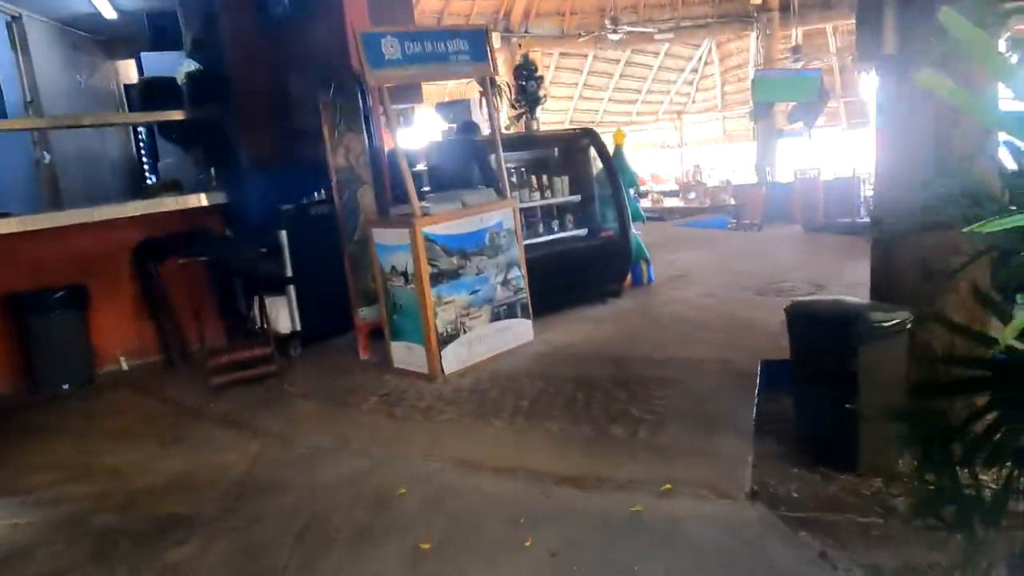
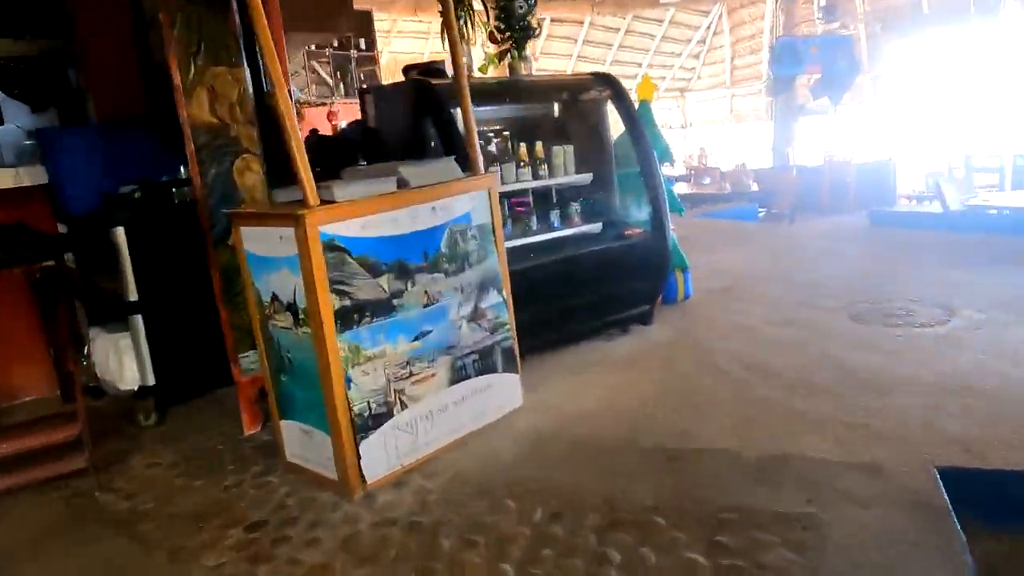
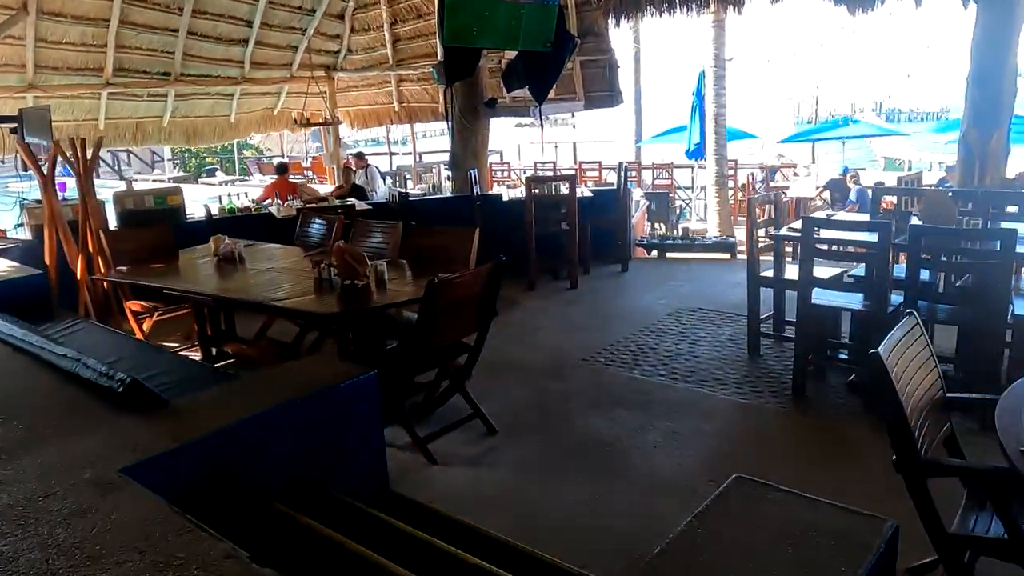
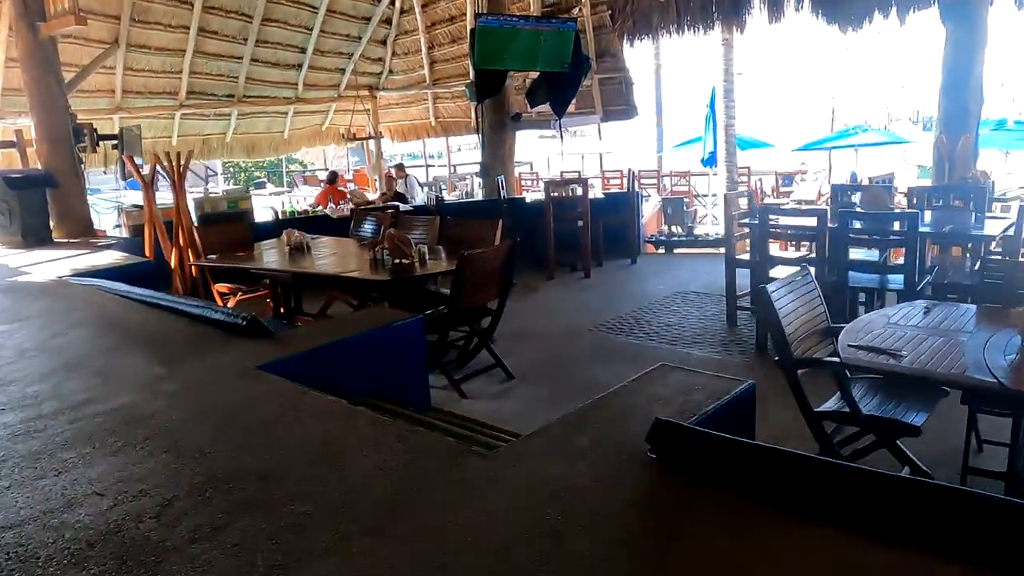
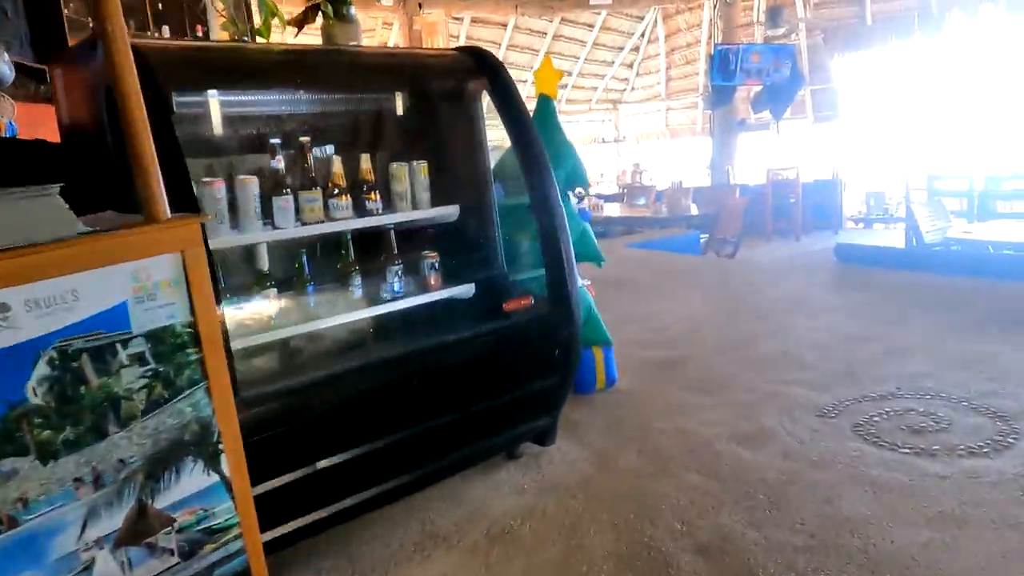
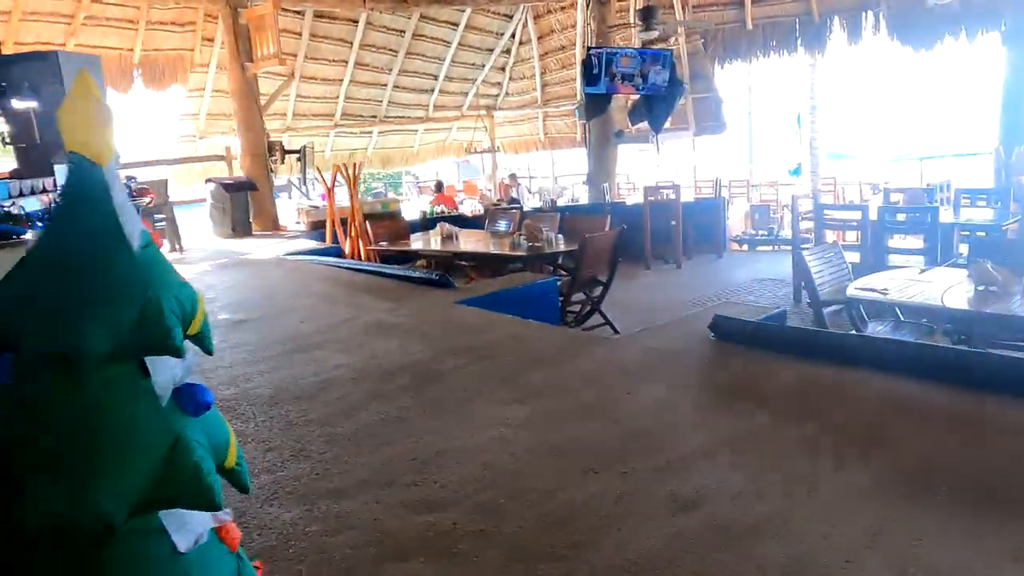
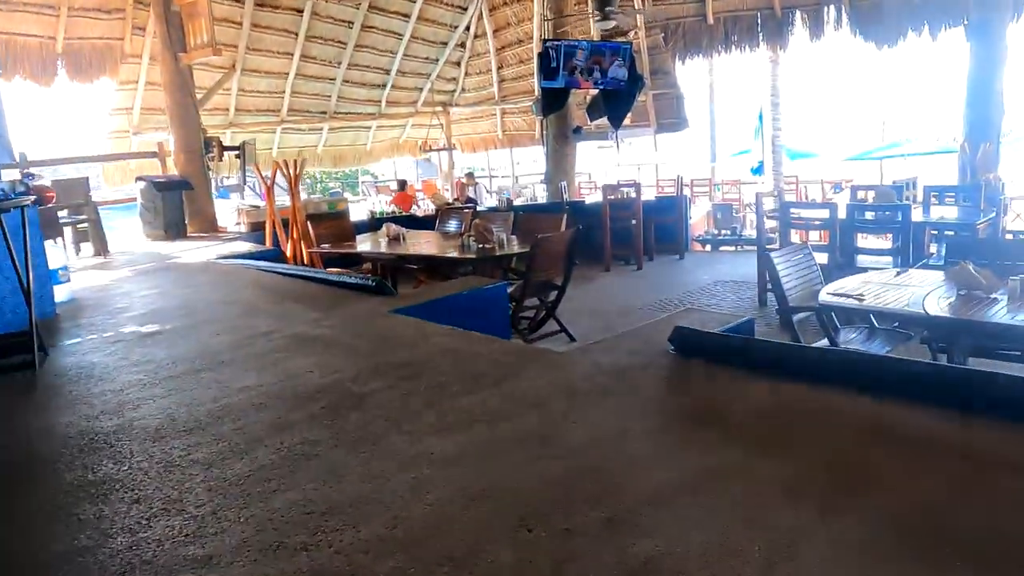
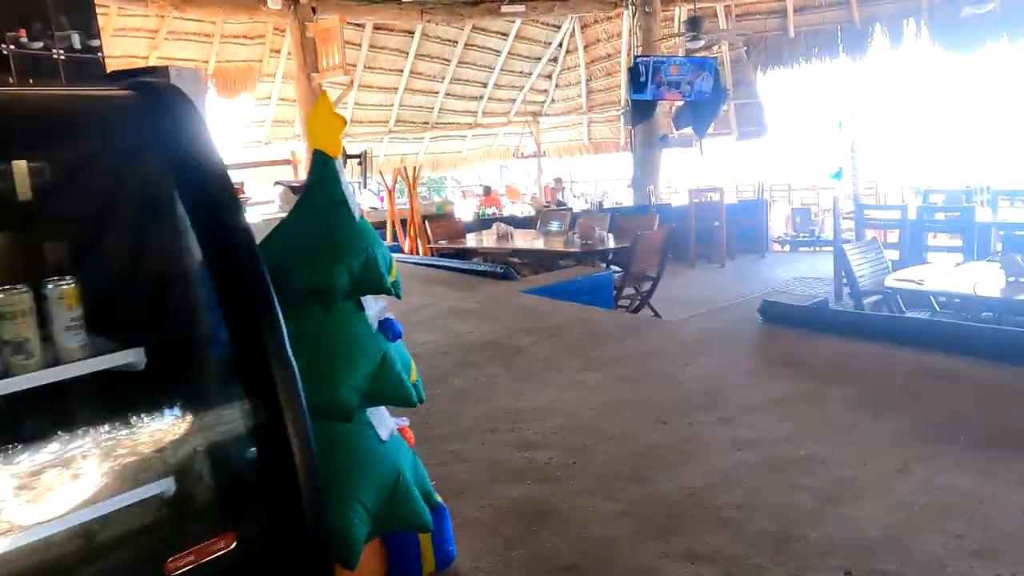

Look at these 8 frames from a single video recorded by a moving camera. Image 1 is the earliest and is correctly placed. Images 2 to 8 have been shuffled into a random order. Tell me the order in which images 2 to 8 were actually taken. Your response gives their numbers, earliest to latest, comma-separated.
2, 5, 8, 6, 7, 4, 3
